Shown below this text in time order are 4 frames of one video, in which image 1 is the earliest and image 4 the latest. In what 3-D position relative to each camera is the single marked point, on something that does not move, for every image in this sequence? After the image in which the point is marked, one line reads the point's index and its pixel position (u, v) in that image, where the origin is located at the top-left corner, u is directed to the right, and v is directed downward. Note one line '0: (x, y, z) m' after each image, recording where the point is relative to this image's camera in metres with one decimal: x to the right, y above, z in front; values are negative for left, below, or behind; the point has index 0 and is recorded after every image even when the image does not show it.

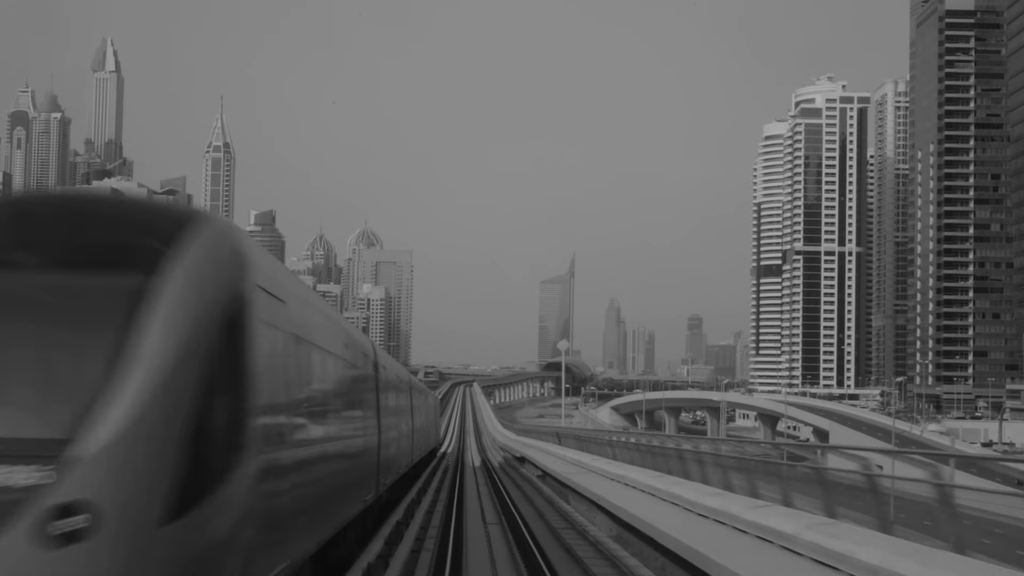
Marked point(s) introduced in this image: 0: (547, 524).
0: (+0.6, -4.4, +17.2) m
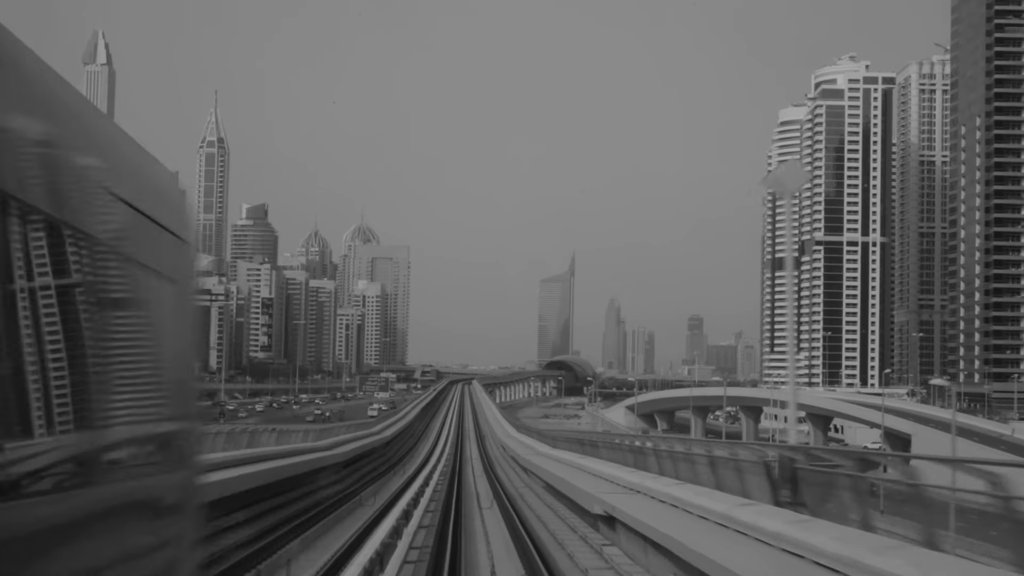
0: (+0.7, -4.1, +14.8) m
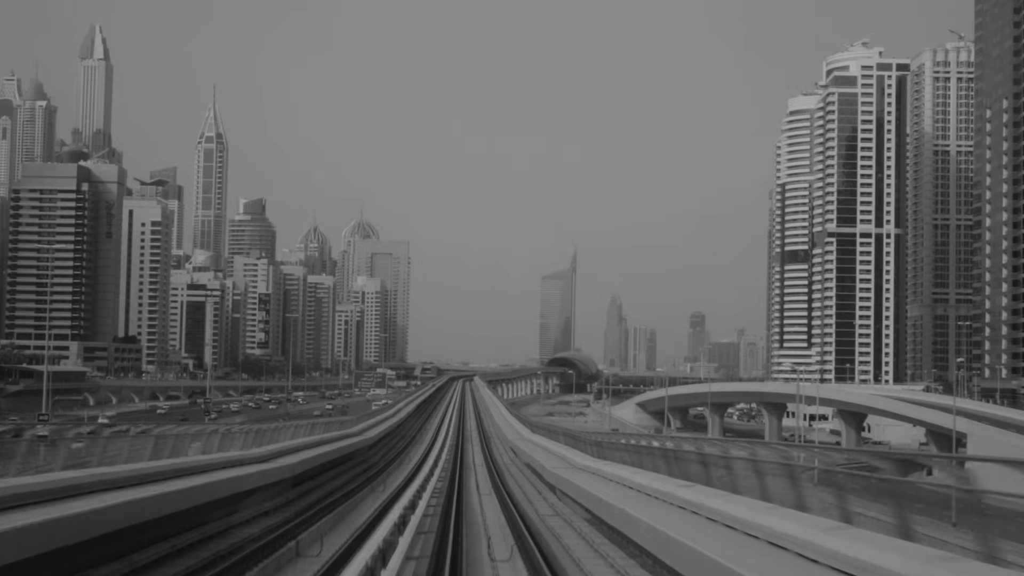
0: (+0.8, -3.9, +13.7) m
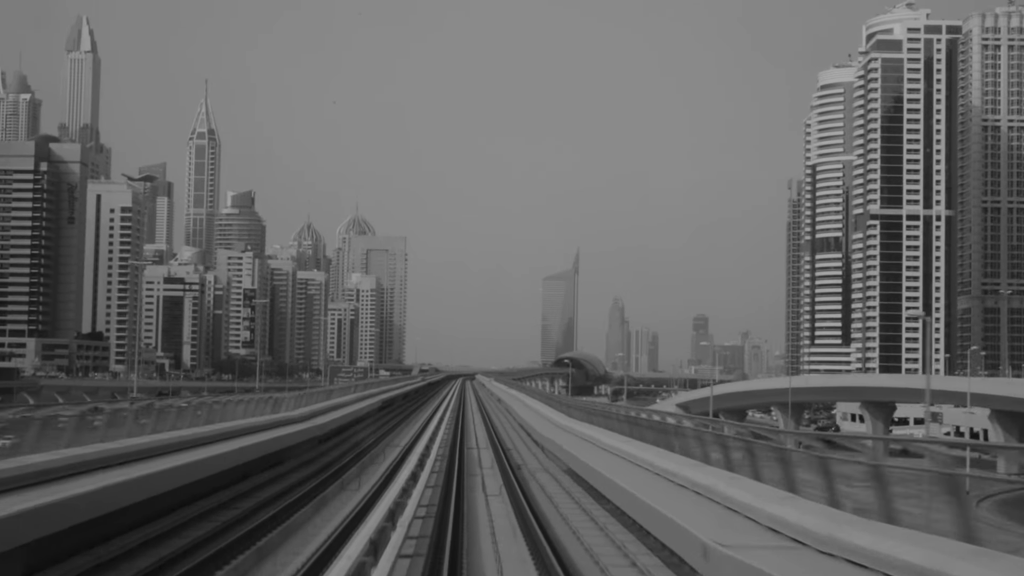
0: (+1.0, -3.4, +9.9) m
